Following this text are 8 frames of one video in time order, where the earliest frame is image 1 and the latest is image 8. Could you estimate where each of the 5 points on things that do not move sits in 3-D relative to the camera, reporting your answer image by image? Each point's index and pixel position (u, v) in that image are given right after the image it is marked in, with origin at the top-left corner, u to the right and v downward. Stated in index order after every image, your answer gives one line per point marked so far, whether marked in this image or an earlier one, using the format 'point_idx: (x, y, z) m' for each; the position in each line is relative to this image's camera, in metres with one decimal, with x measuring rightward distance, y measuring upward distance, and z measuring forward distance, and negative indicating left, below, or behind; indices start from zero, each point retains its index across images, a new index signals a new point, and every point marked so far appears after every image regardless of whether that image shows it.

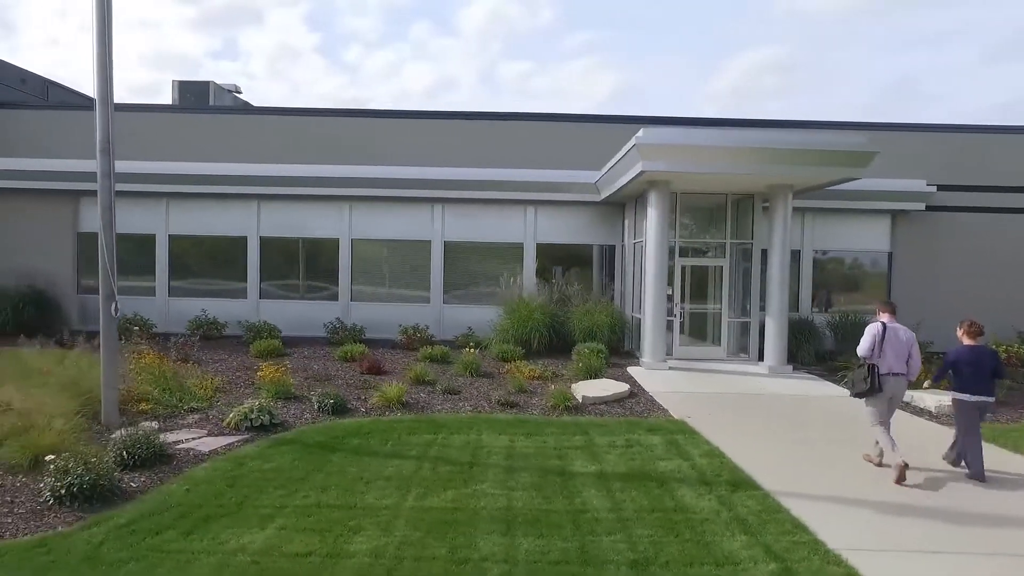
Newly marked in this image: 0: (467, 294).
0: (-1.3, -0.2, +15.3) m
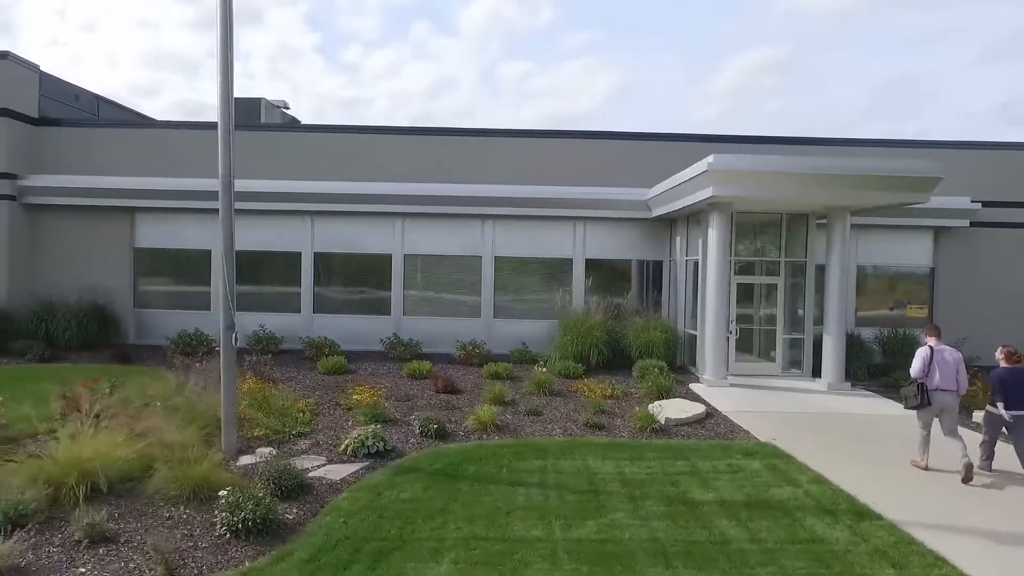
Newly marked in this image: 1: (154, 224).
0: (+0.1, -0.6, +15.6) m
1: (-10.0, +1.8, +15.5) m
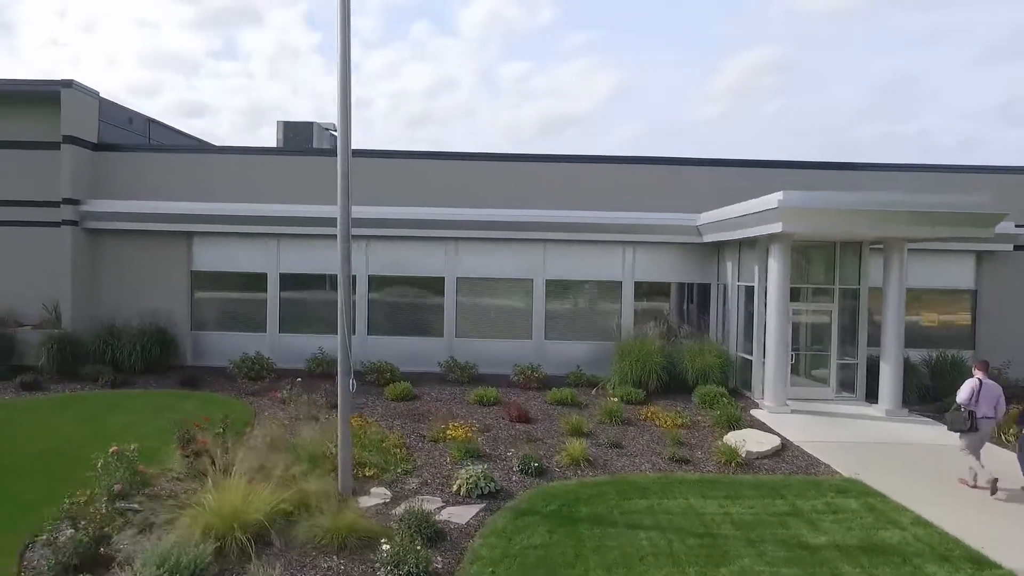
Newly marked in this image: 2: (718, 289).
0: (+1.5, -1.2, +15.9) m
1: (-8.5, +1.1, +15.8) m
2: (+5.8, 0.0, +15.7) m
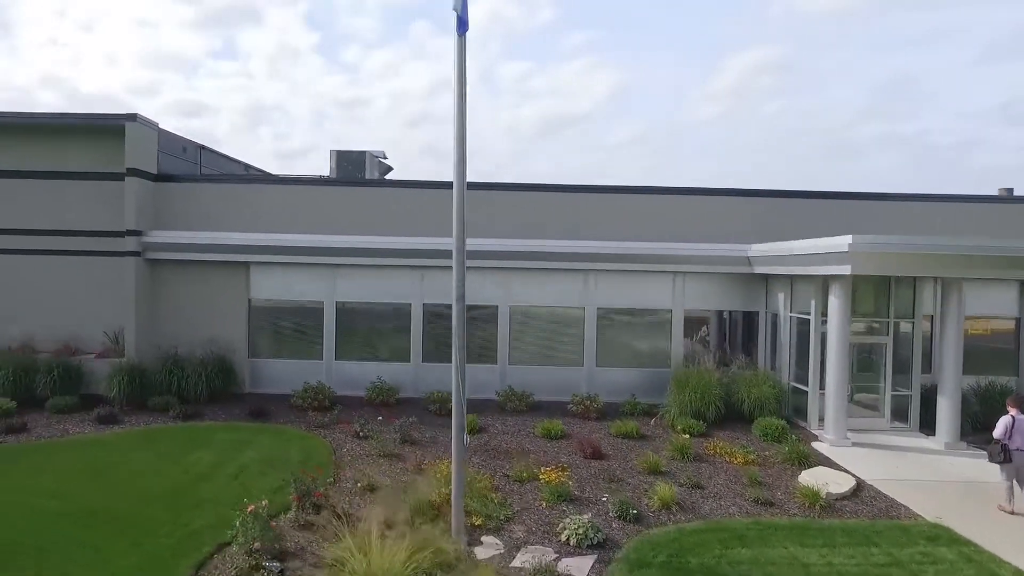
0: (+3.0, -2.0, +16.2) m
1: (-7.0, +0.3, +16.1) m
2: (+7.3, -0.8, +16.0) m
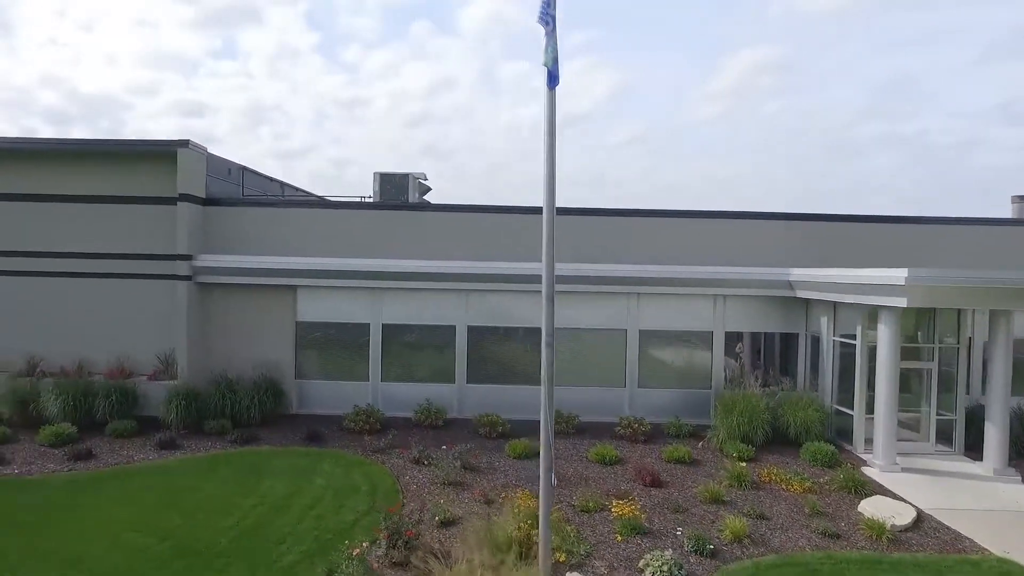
0: (+4.3, -2.7, +16.4) m
1: (-5.8, -0.3, +16.3) m
2: (+8.6, -1.5, +16.3) m
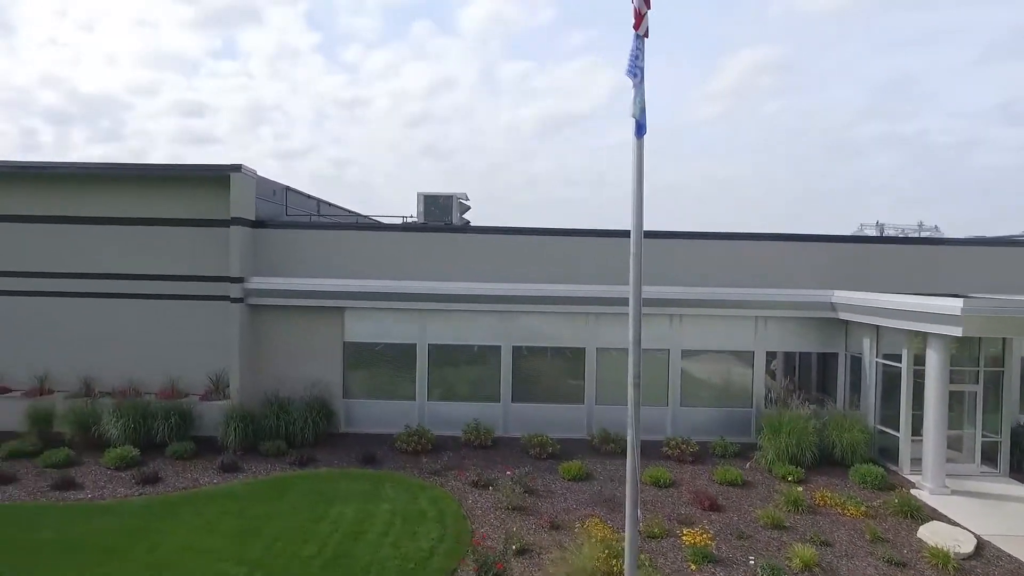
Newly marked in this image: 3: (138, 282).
0: (+5.6, -3.3, +16.7) m
1: (-4.4, -1.0, +16.6) m
2: (+9.9, -2.1, +16.6) m
3: (-10.7, +0.2, +15.9) m
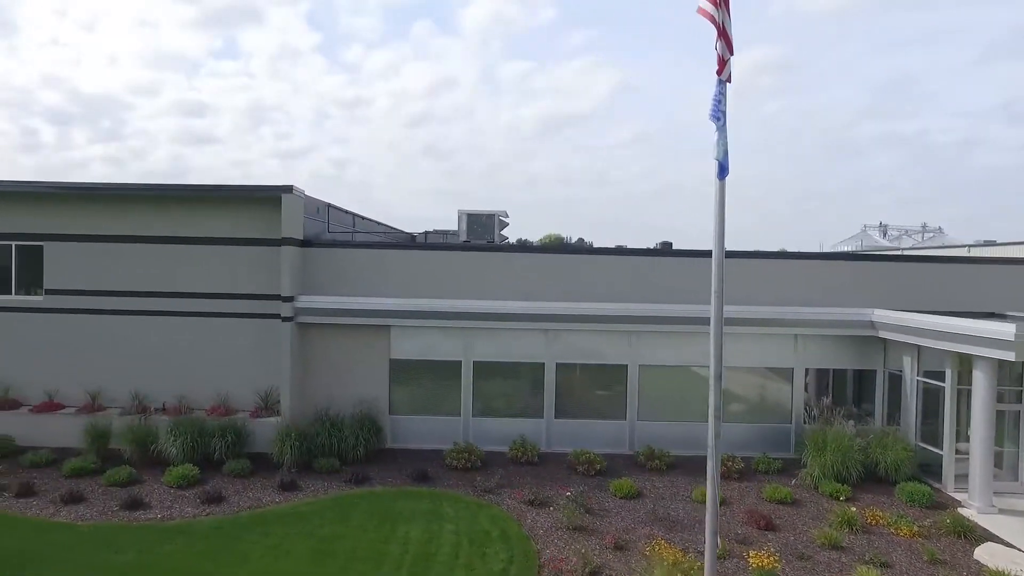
0: (+6.9, -3.8, +17.0) m
1: (-3.1, -1.5, +16.8) m
2: (+11.2, -2.6, +16.8) m
3: (-9.4, -0.4, +16.2) m
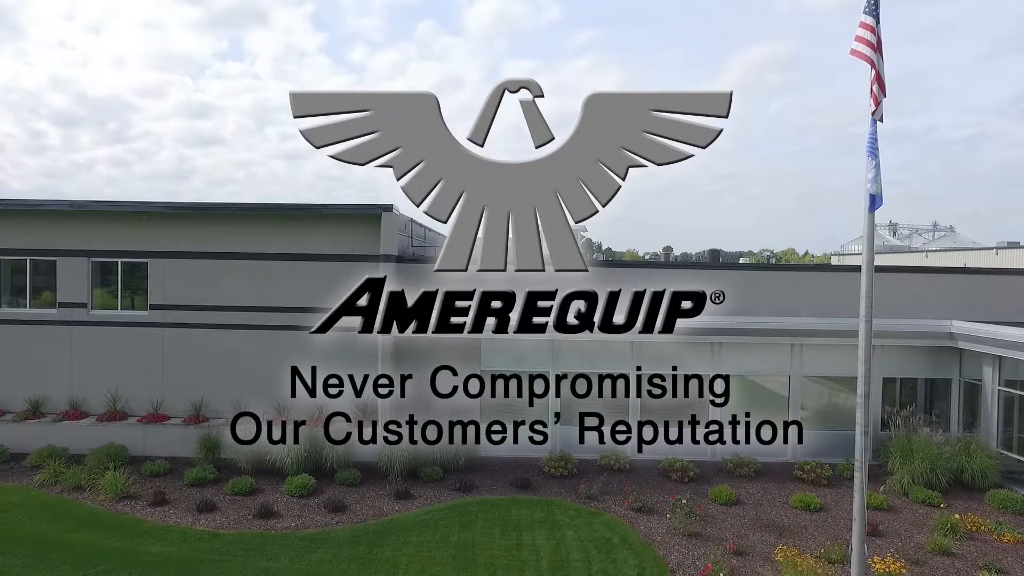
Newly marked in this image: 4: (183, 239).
0: (+9.7, -4.2, +17.5) m
1: (-0.4, -1.9, +17.4) m
2: (+13.9, -3.0, +17.3) m
3: (-6.7, -0.8, +16.8) m
4: (-10.1, +1.5, +17.0) m
